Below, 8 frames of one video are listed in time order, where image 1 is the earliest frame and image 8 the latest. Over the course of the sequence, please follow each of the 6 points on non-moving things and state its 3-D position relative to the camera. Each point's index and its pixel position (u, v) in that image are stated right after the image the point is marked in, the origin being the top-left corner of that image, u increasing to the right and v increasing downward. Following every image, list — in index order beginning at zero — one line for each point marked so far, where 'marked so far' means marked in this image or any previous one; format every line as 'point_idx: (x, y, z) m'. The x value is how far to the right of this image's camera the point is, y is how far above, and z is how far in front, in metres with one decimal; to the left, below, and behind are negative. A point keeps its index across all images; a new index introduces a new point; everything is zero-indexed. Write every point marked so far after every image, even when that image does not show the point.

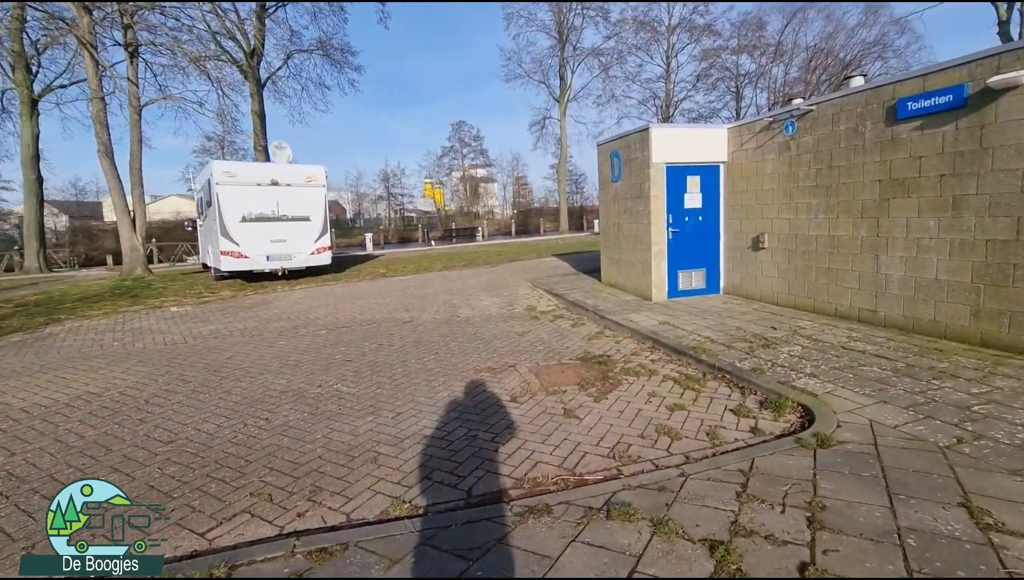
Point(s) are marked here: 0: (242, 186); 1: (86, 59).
0: (-7.0, +2.7, +12.8) m
1: (-14.2, +7.7, +16.2) m
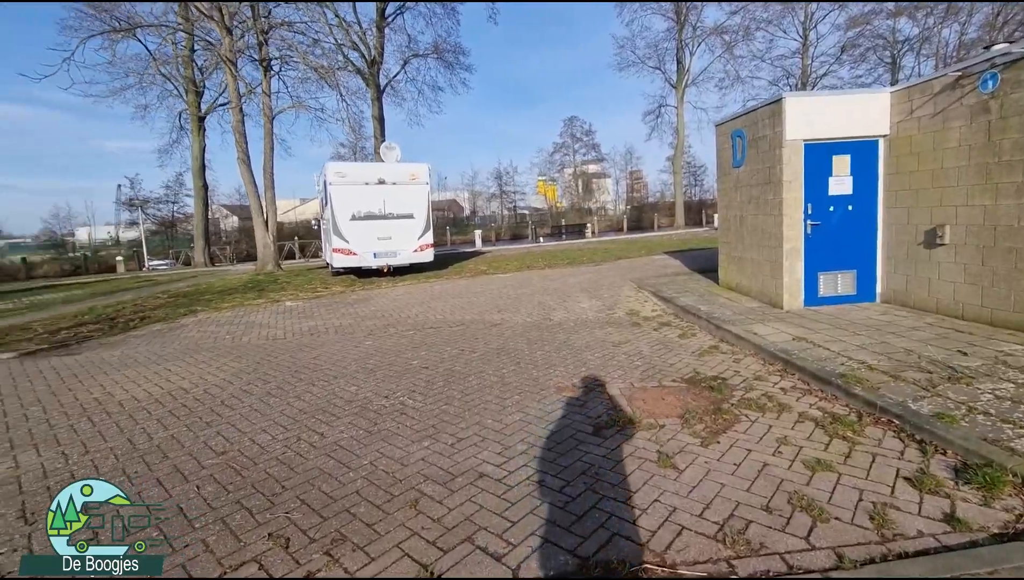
0: (-4.3, +2.8, +13.3) m
1: (-10.5, +8.0, +18.1) m
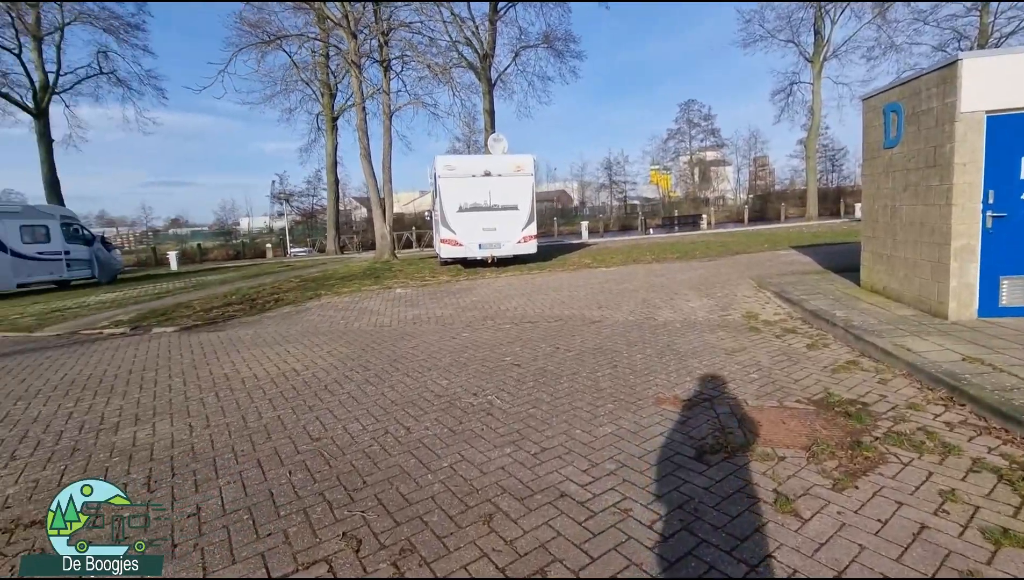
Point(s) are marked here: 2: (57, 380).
0: (-1.5, +3.1, +13.6) m
1: (-6.3, +8.5, +19.5) m
2: (-5.5, -1.1, +5.9) m
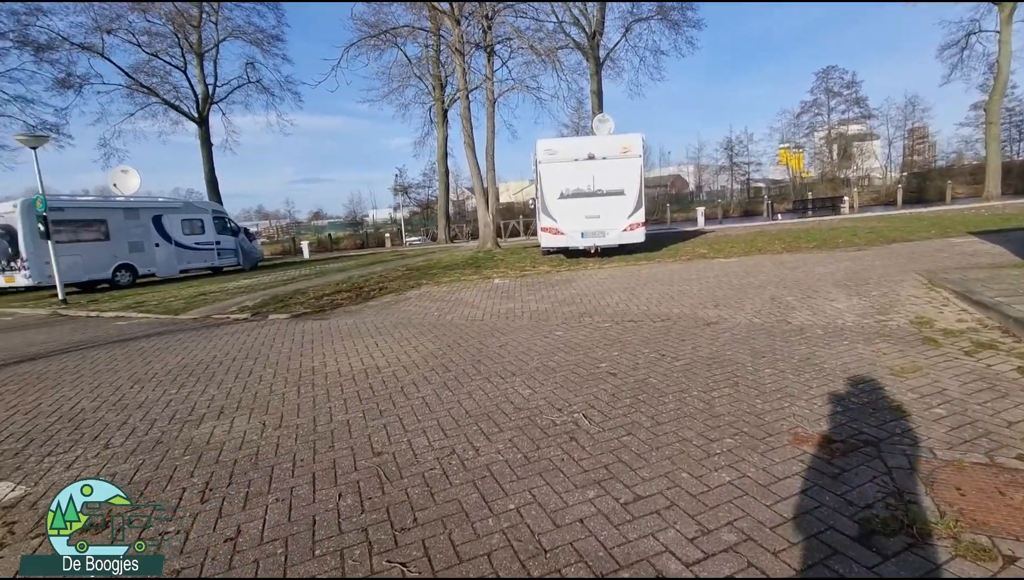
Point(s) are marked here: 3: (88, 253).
0: (+1.3, +3.3, +12.8) m
1: (-2.1, +8.9, +19.5) m
2: (-4.4, -1.0, +6.4) m
3: (-14.8, +1.3, +17.2) m
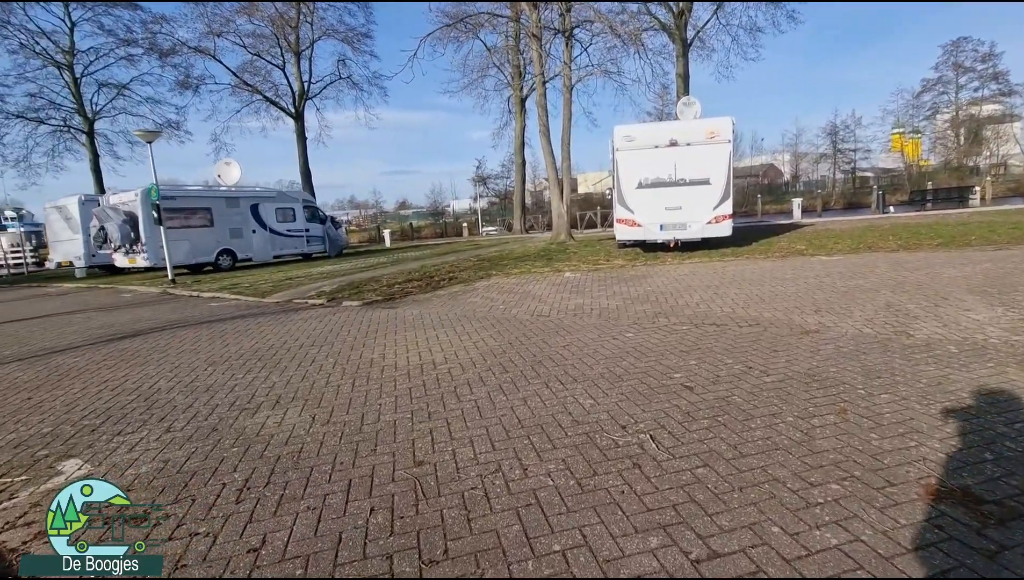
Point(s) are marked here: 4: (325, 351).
0: (+3.1, +3.4, +12.0) m
1: (+1.0, +9.2, +19.0) m
2: (-3.5, -0.8, +6.6) m
3: (-12.2, +2.0, +18.8) m
4: (-2.3, -0.8, +6.1) m
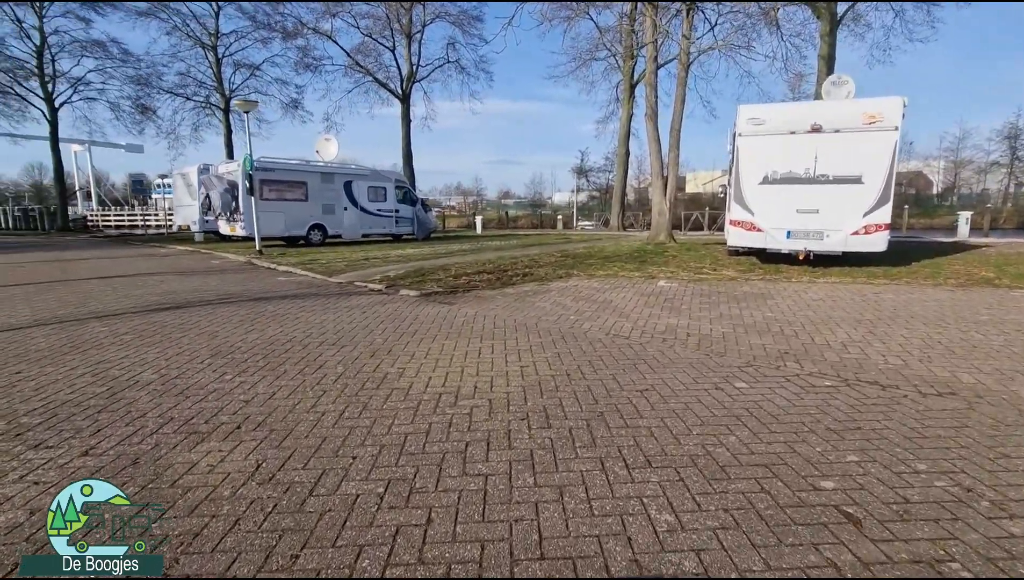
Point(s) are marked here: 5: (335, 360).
0: (+5.1, +3.0, +9.7) m
1: (+4.8, +9.1, +16.8) m
2: (-2.8, -0.5, +5.7) m
3: (-8.7, +3.1, +19.3) m
4: (-1.7, -0.7, +5.0) m
5: (-1.7, -0.7, +4.8) m
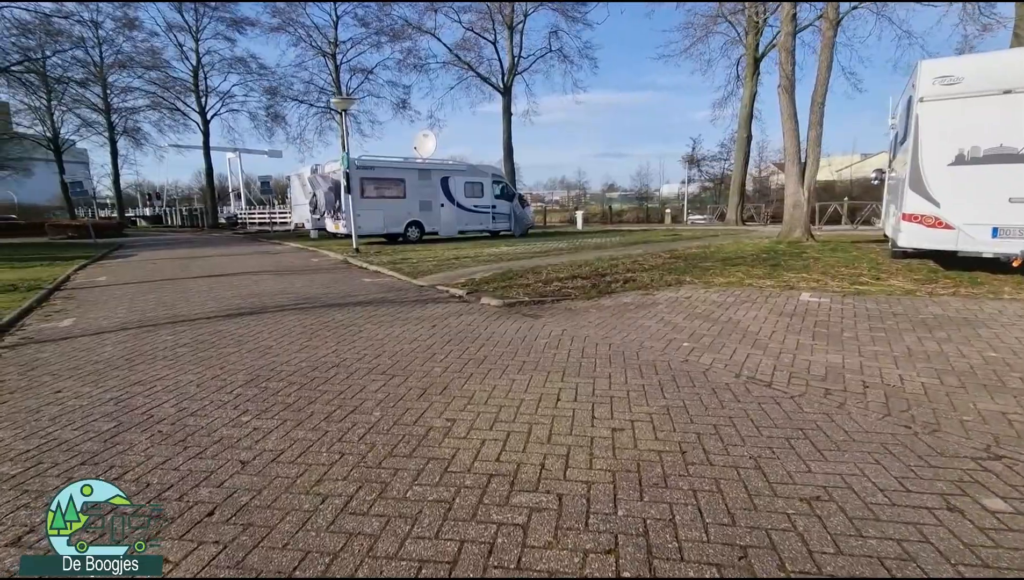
0: (+6.7, +2.8, +7.2) m
1: (+8.0, +8.9, +14.2) m
2: (-2.0, -0.7, +4.9) m
3: (-4.9, +3.2, +19.4) m
4: (-1.0, -0.8, +4.0) m
5: (-1.0, -0.9, +3.8) m
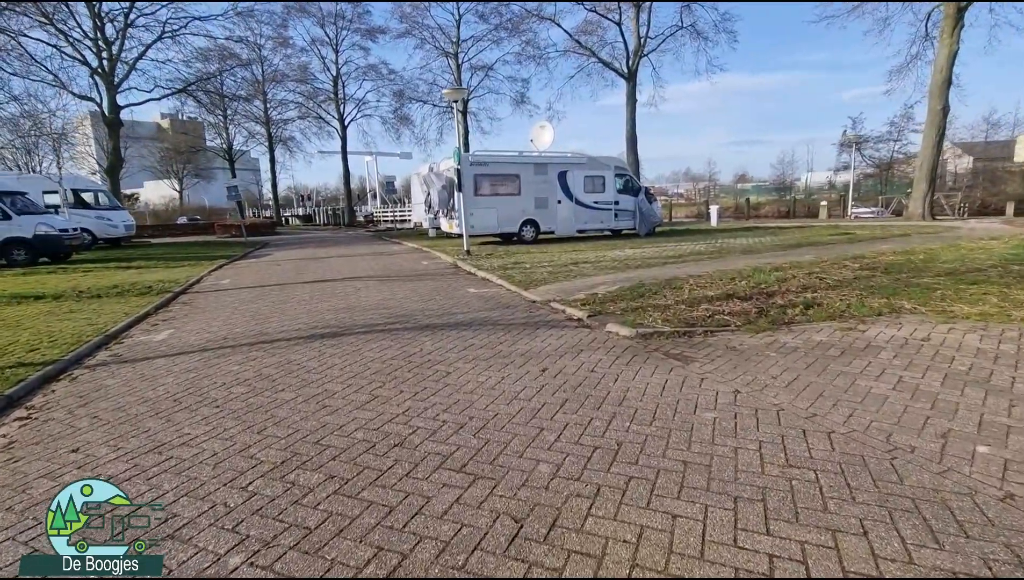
0: (+8.1, +2.3, +3.7) m
1: (+11.0, +8.4, +10.1) m
2: (-1.0, -1.0, +3.6) m
3: (-0.4, +3.1, +18.2) m
4: (-0.3, -1.1, +2.5) m
5: (-0.3, -1.2, +2.3) m
